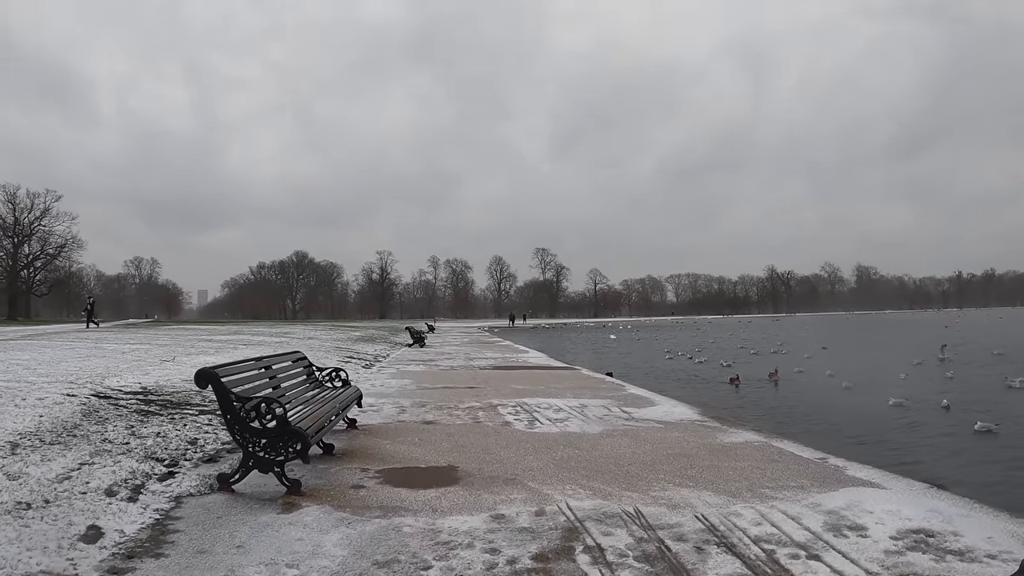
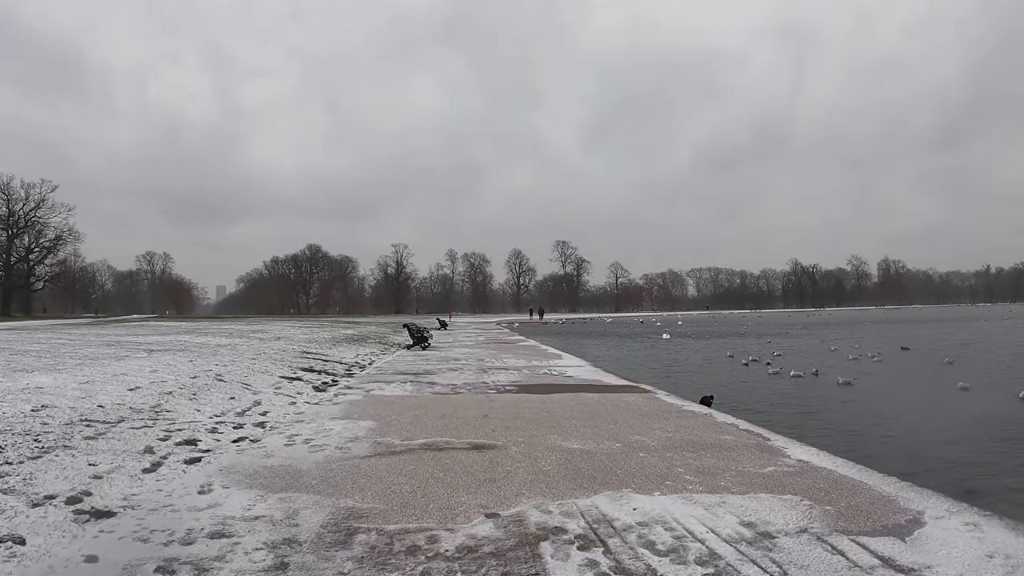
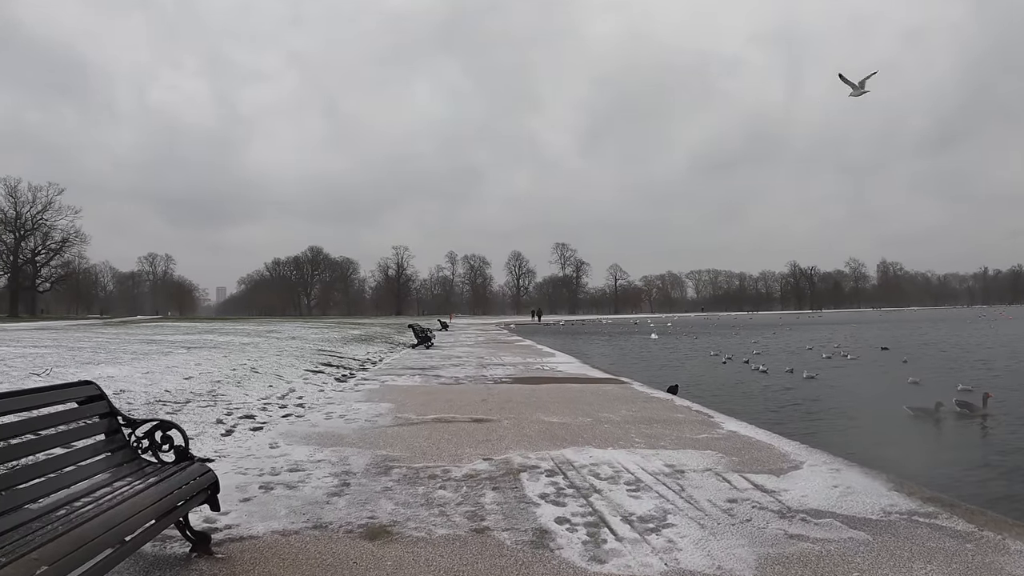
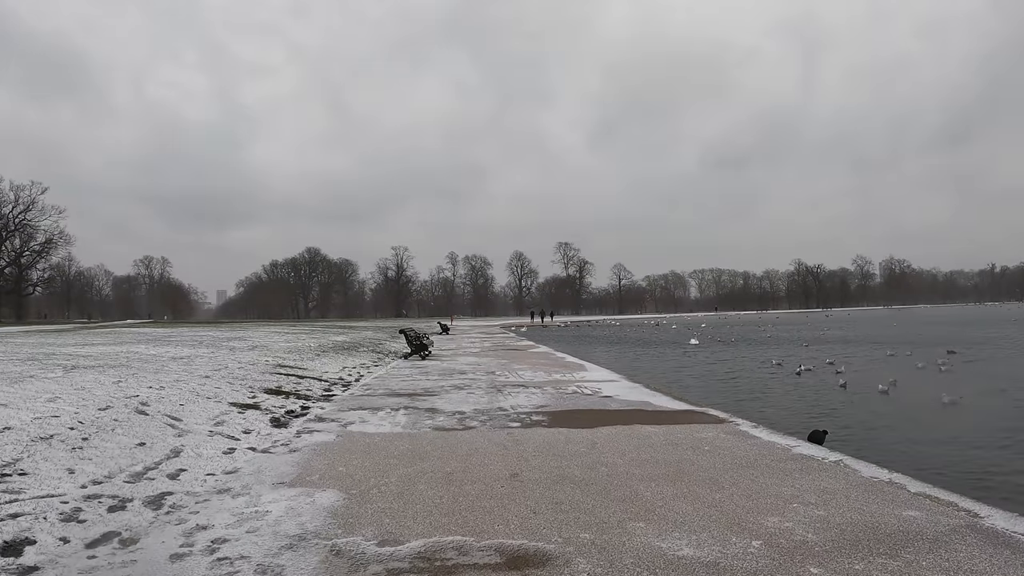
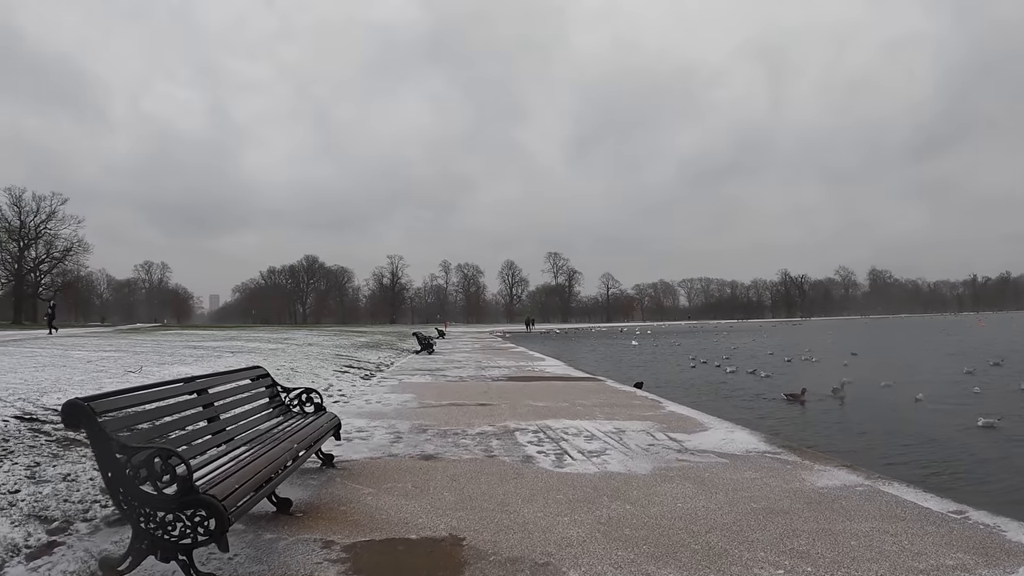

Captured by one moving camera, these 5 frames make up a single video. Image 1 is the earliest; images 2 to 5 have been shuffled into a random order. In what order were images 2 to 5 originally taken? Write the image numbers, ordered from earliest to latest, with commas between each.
5, 3, 2, 4
